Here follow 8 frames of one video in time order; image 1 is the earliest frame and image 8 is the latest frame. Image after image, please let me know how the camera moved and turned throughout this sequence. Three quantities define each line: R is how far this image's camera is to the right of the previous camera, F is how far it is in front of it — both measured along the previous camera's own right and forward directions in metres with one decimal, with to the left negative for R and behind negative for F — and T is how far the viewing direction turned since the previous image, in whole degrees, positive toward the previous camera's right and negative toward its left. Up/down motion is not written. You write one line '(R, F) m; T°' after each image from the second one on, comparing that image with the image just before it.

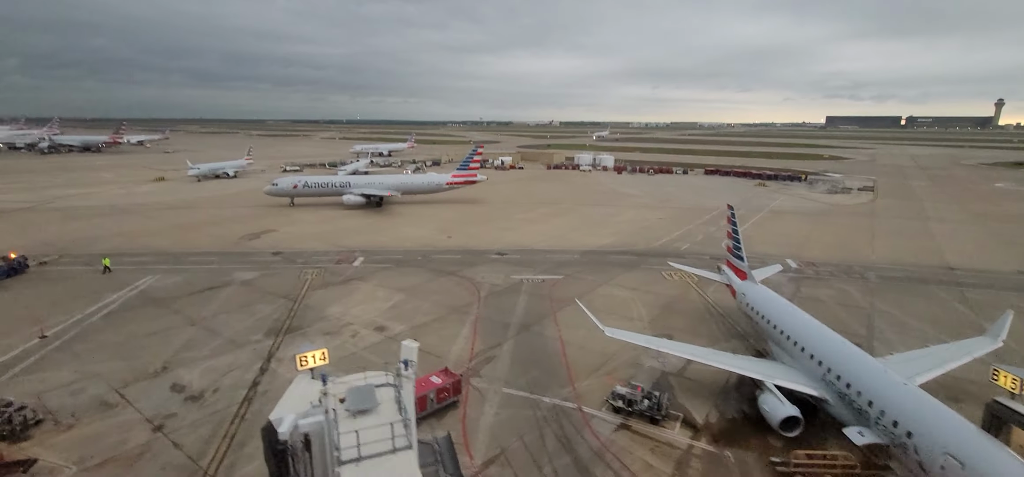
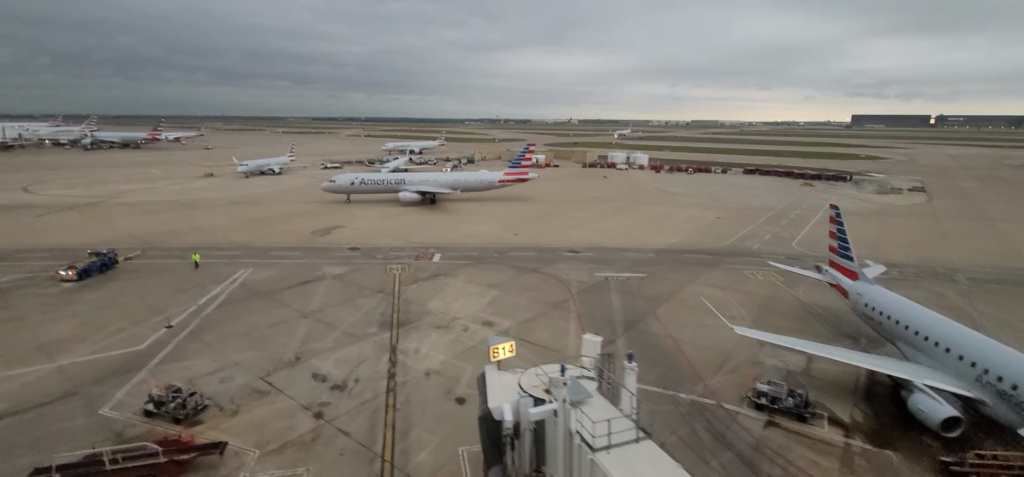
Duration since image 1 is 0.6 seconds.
(-5.0, -0.4) m; -2°
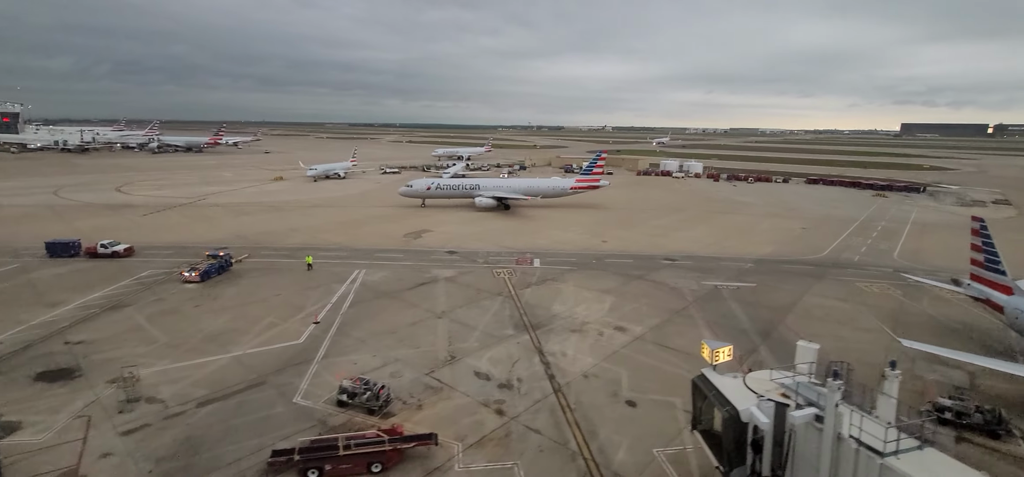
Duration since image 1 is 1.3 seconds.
(-5.7, -0.7) m; -3°
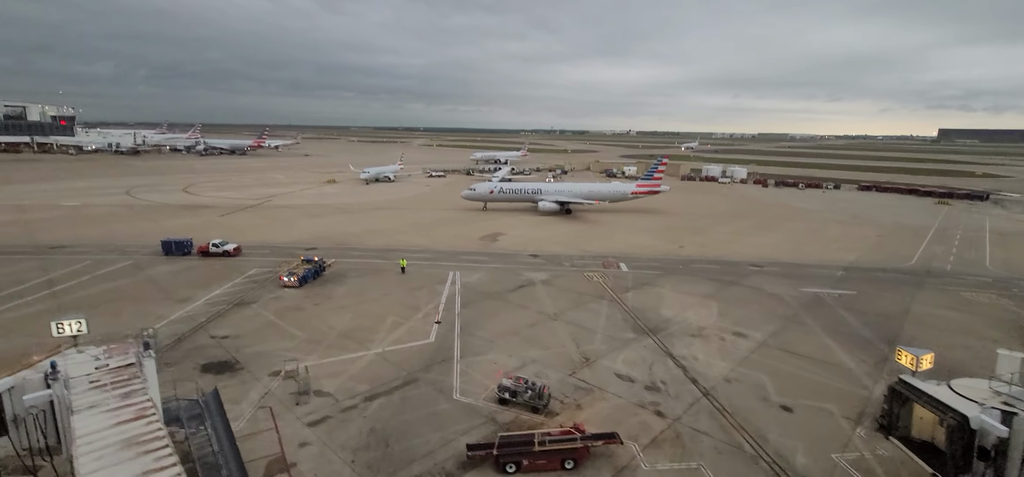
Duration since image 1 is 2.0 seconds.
(-5.6, -0.6) m; -2°
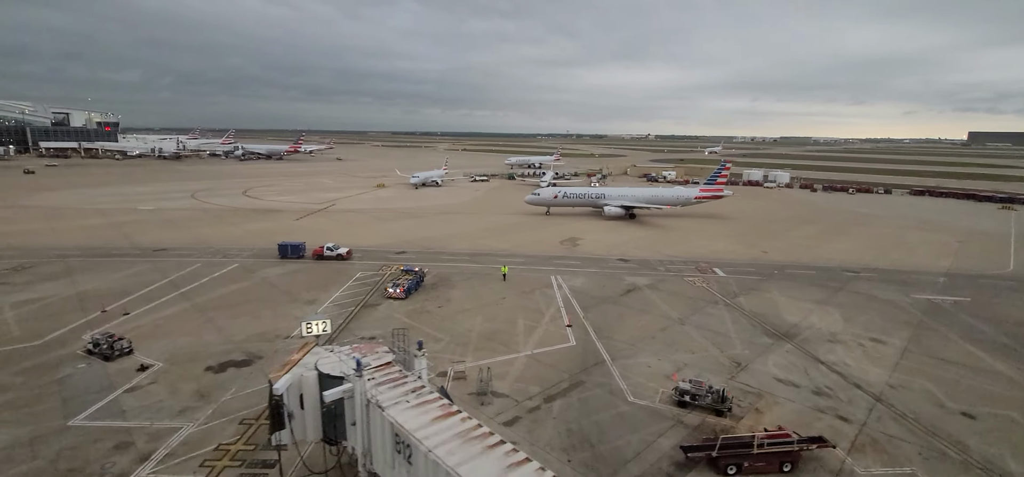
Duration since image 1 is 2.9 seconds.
(-6.7, -0.5) m; -2°
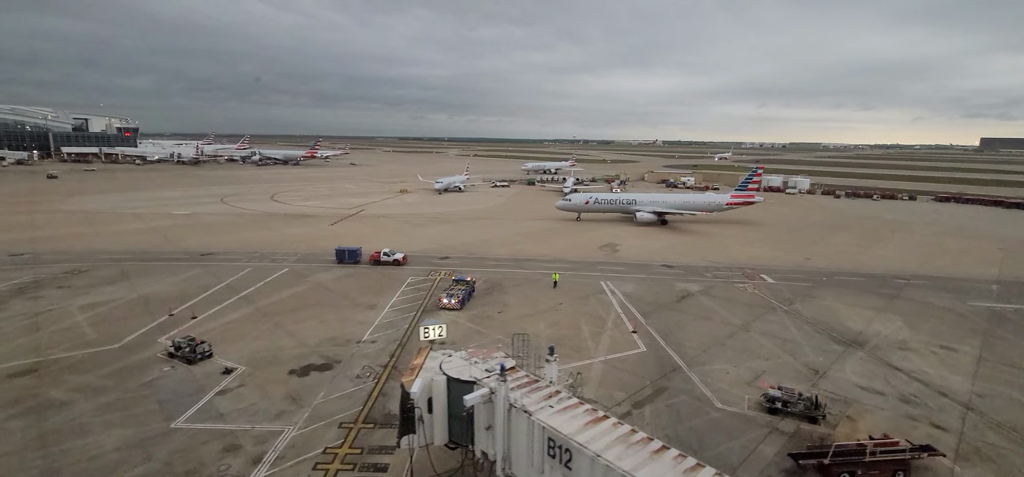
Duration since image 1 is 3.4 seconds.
(-3.5, -0.1) m; -1°
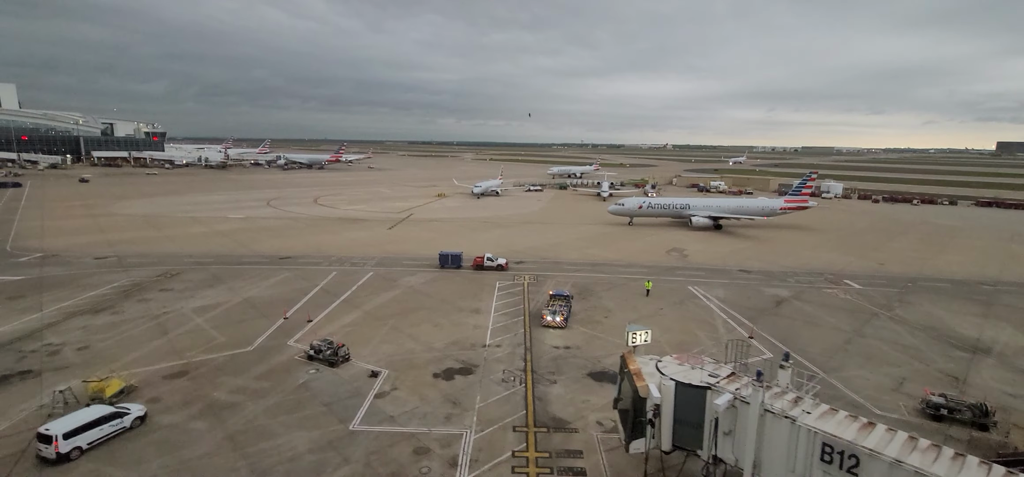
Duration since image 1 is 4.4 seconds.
(-6.4, -0.2) m; -1°
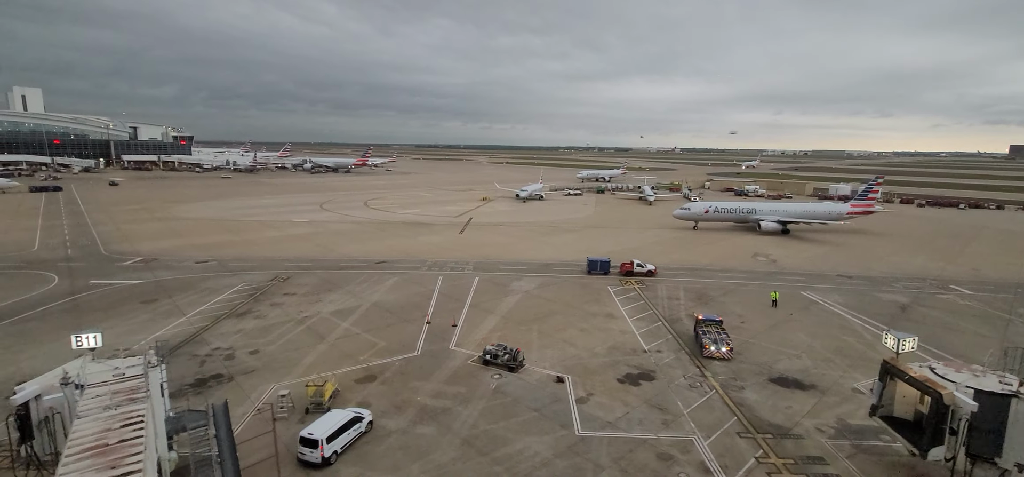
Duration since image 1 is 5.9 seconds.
(-8.5, -0.2) m; -1°
